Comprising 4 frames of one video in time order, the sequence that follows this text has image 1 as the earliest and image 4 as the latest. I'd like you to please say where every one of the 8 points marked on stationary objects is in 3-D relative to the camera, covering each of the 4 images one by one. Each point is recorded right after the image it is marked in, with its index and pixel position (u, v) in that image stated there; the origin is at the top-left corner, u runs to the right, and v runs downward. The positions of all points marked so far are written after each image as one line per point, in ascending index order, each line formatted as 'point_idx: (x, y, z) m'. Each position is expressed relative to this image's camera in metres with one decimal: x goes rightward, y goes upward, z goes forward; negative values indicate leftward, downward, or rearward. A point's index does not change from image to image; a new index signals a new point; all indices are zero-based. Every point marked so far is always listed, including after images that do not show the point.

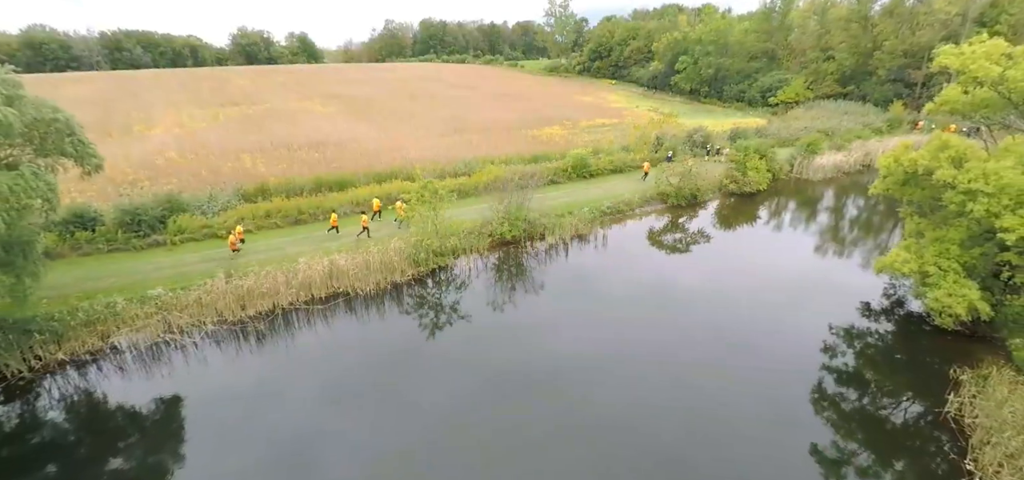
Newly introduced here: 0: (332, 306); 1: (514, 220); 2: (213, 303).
0: (-6.2, -2.2, +15.5) m
1: (+0.1, +0.8, +19.1) m
2: (-9.2, -1.9, +14.1) m
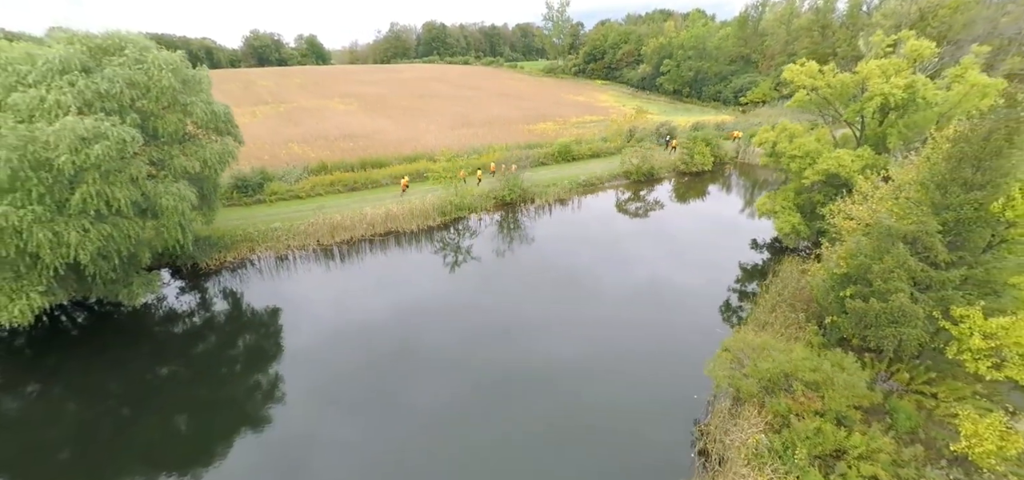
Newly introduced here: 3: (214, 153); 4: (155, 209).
0: (-6.3, 0.0, +22.4) m
1: (0.0, +3.0, +26.0) m
2: (-9.3, +0.3, +21.0) m
3: (-10.8, +3.2, +16.5) m
4: (-11.4, +1.0, +14.4) m
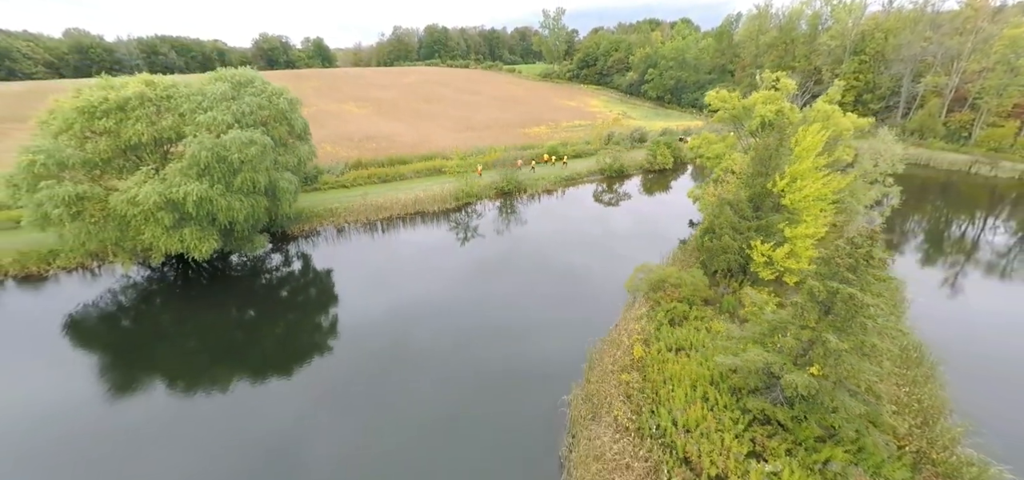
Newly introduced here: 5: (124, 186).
0: (-6.5, +1.4, +29.7) m
1: (-0.2, +4.4, +33.4) m
2: (-9.5, +1.7, +28.3) m
3: (-10.9, +4.6, +23.8) m
4: (-11.5, +2.4, +21.6) m
5: (-15.8, +2.2, +18.2) m
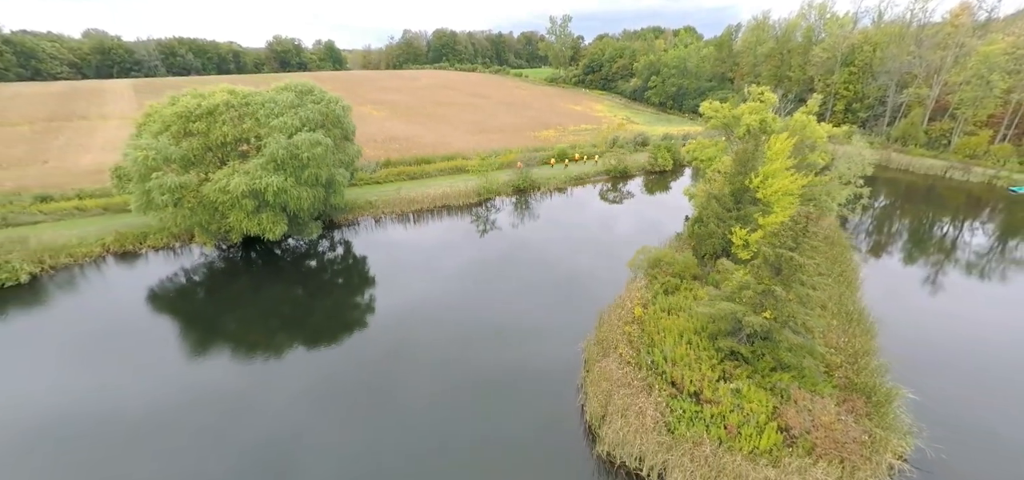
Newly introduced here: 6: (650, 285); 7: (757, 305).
0: (-5.3, +2.1, +33.5) m
1: (+1.0, +5.0, +37.1) m
2: (-8.3, +2.4, +32.1) m
3: (-9.8, +5.4, +27.5) m
4: (-10.4, +3.2, +25.4) m
5: (-14.6, +3.0, +22.0) m
6: (+6.1, -2.0, +19.9) m
7: (+7.7, -2.1, +13.9) m
